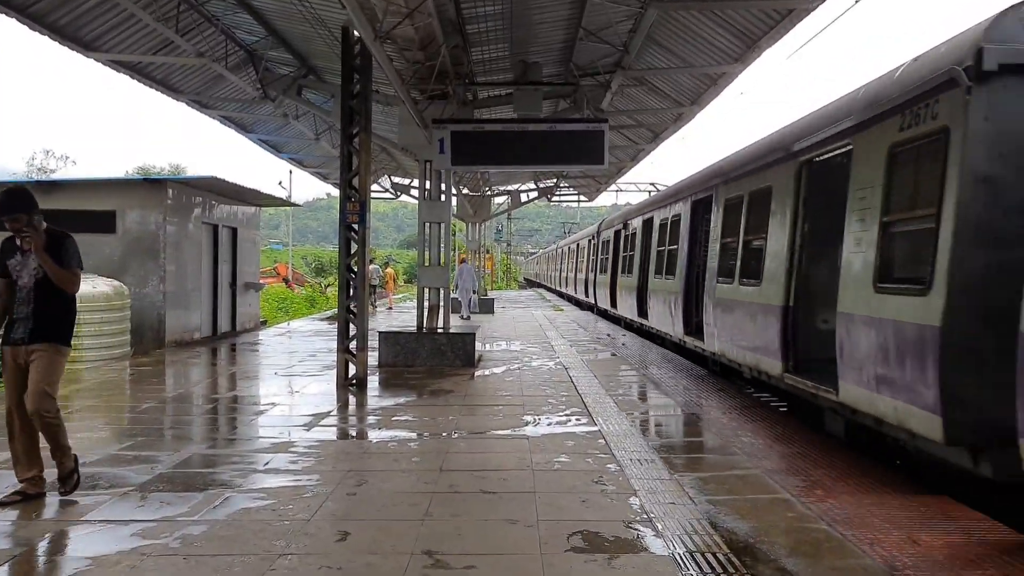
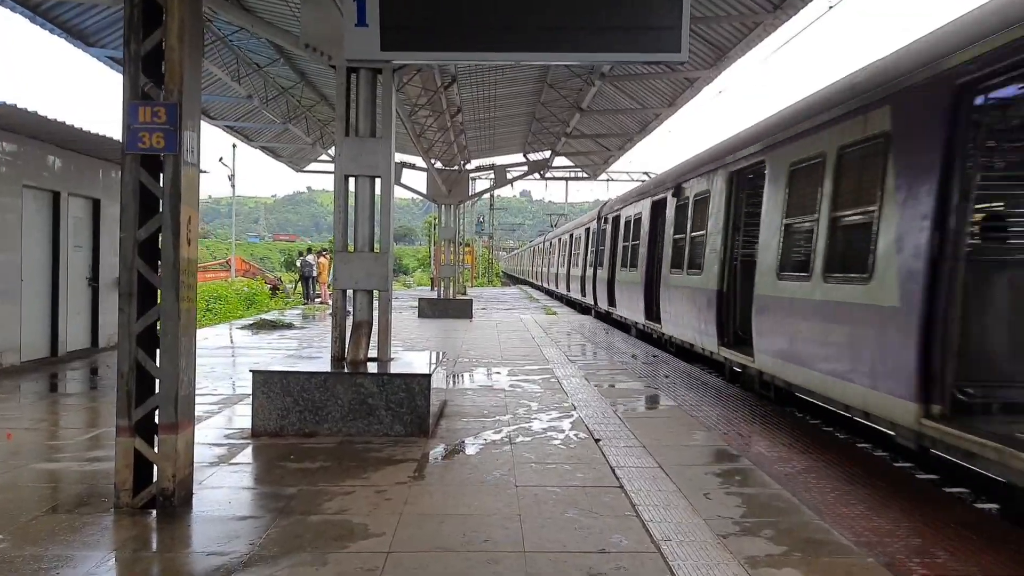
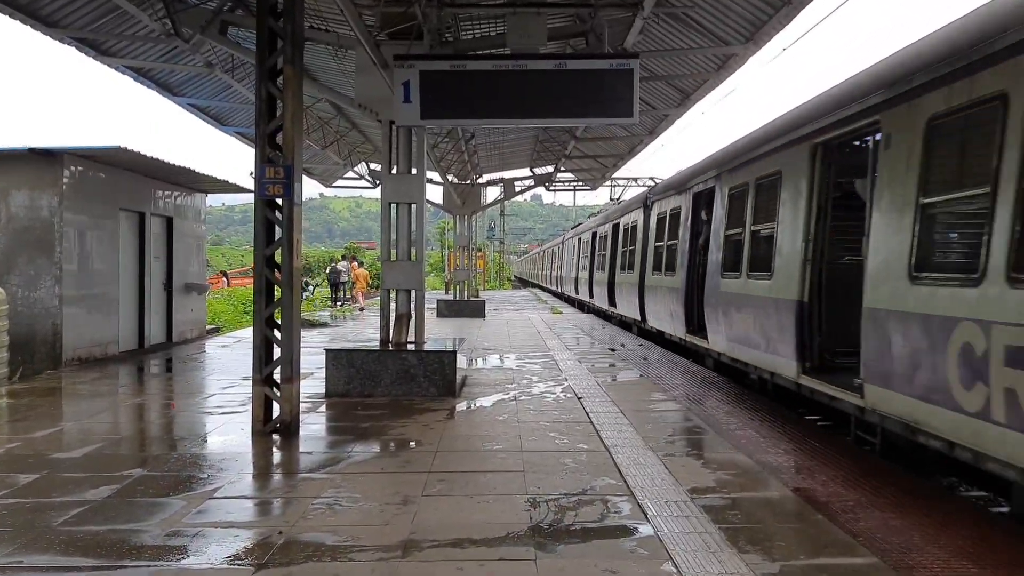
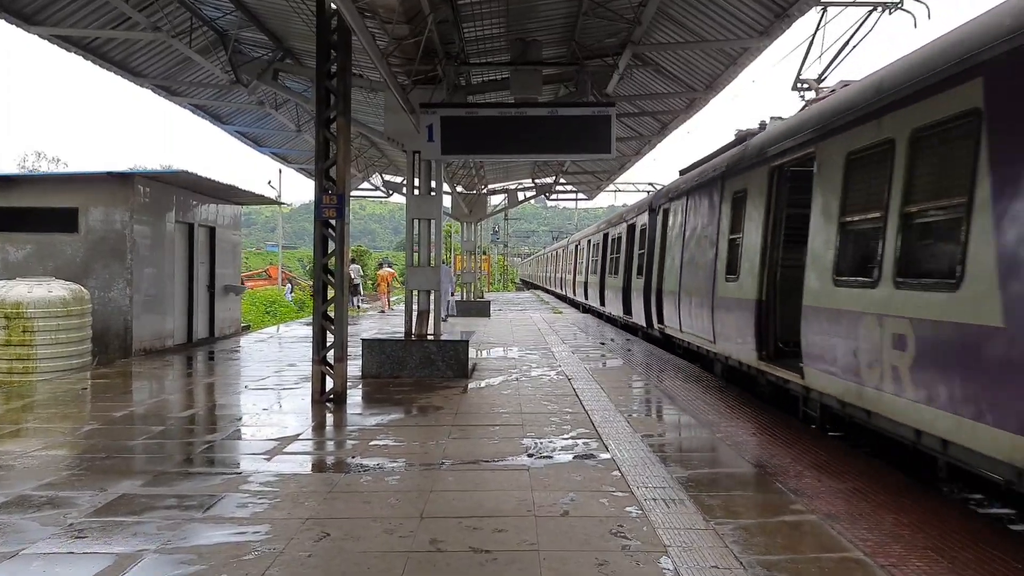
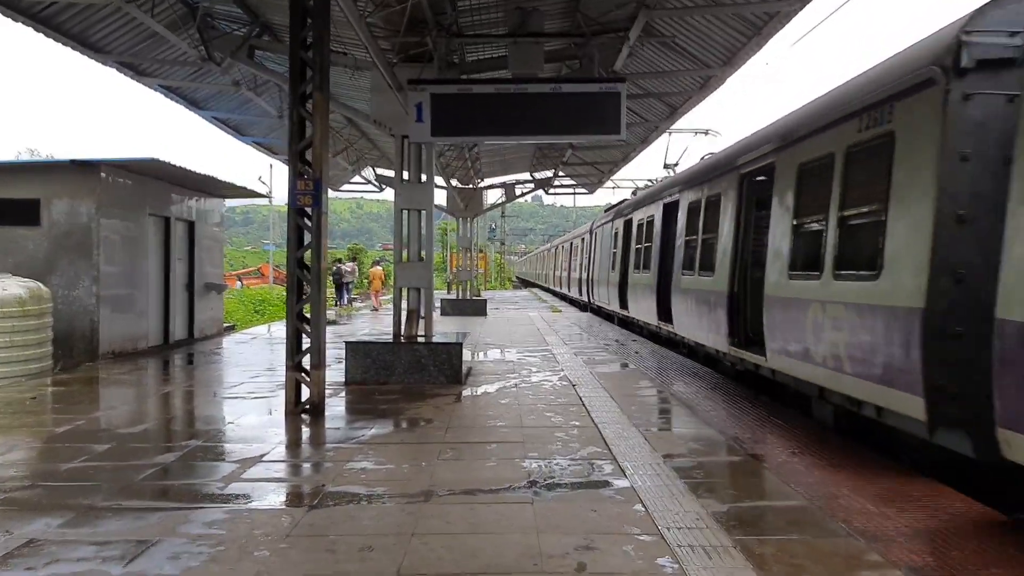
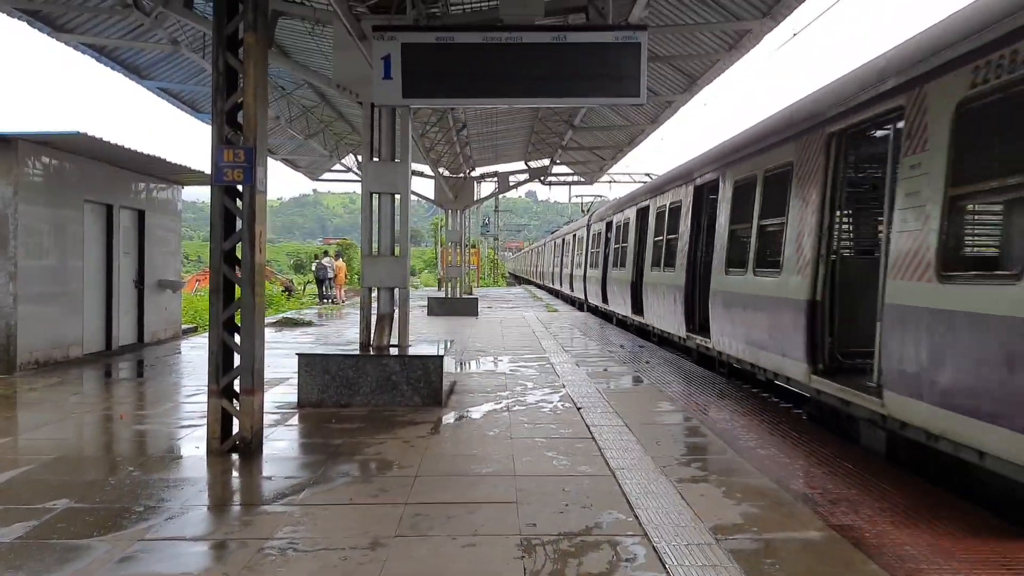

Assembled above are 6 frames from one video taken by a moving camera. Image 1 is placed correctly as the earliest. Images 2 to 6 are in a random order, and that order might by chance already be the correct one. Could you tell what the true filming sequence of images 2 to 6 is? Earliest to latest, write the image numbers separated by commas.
4, 5, 3, 6, 2
